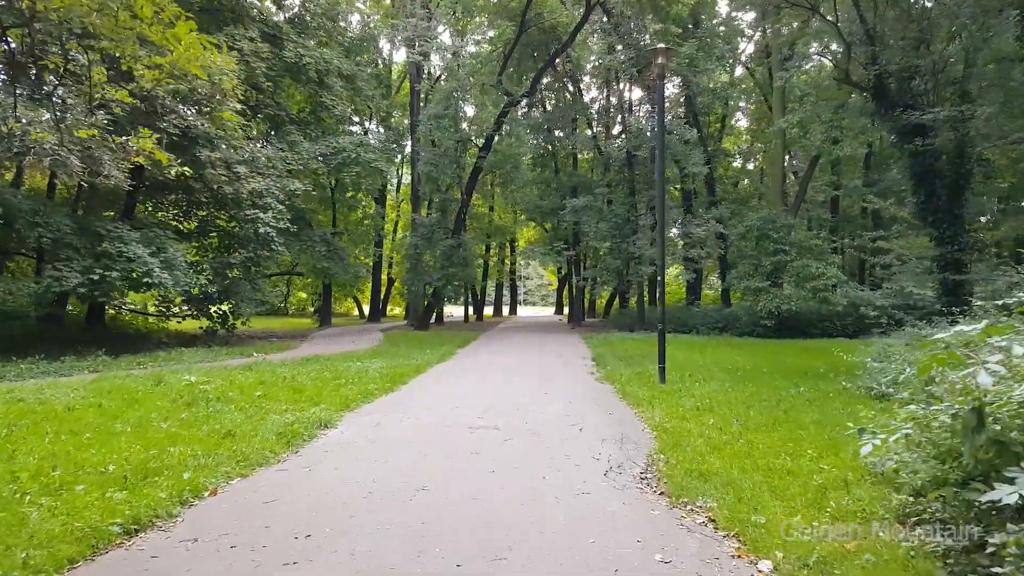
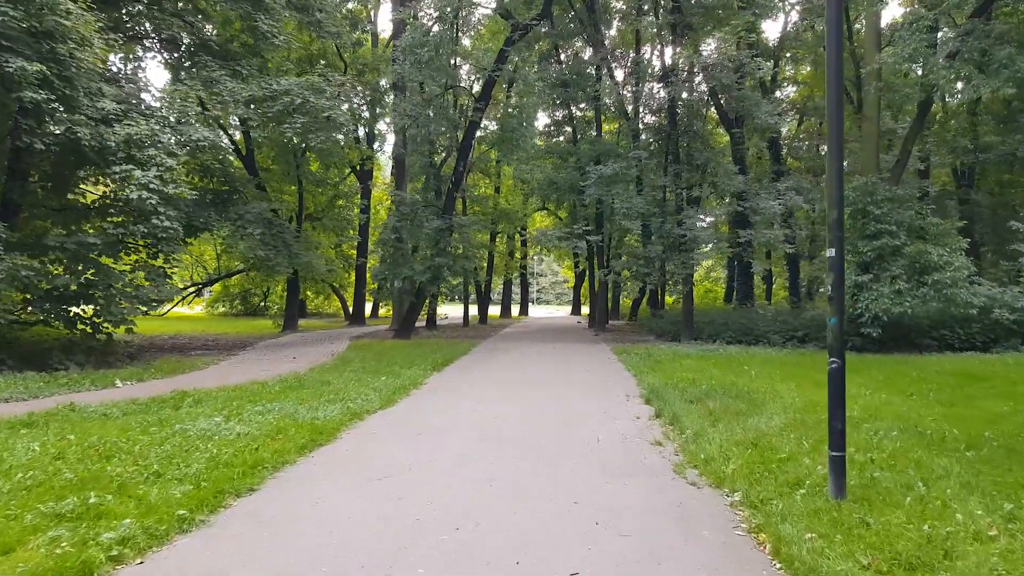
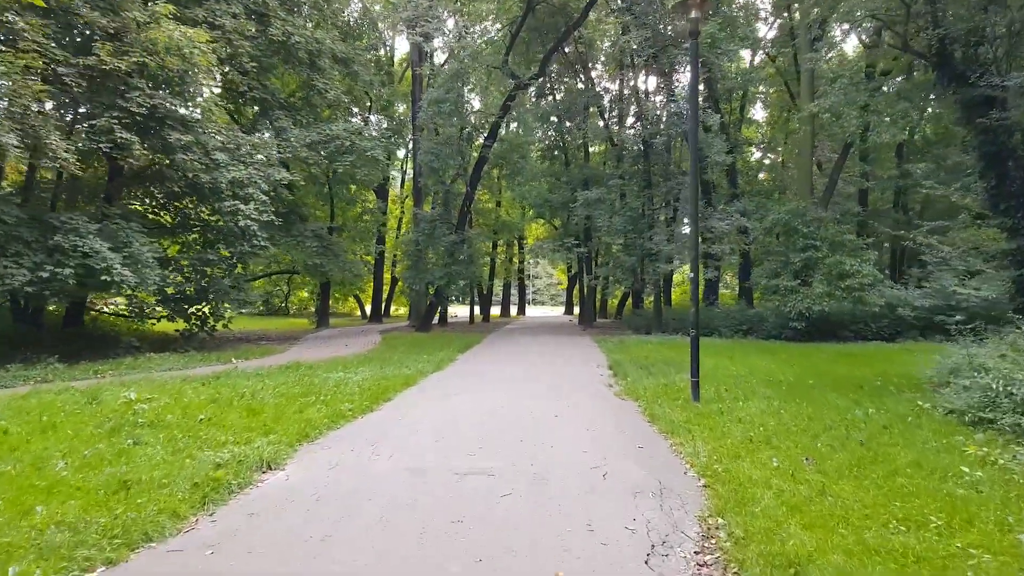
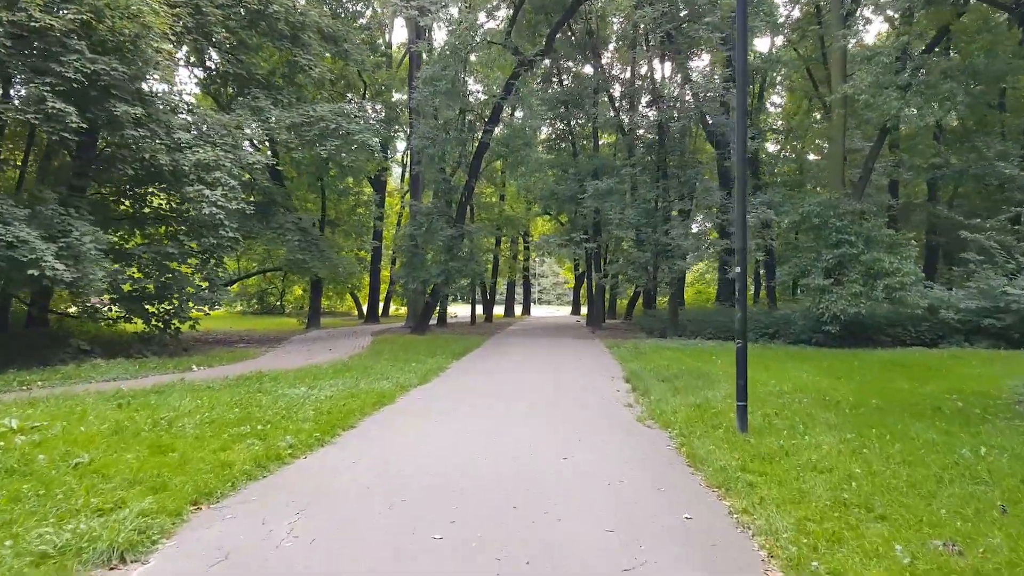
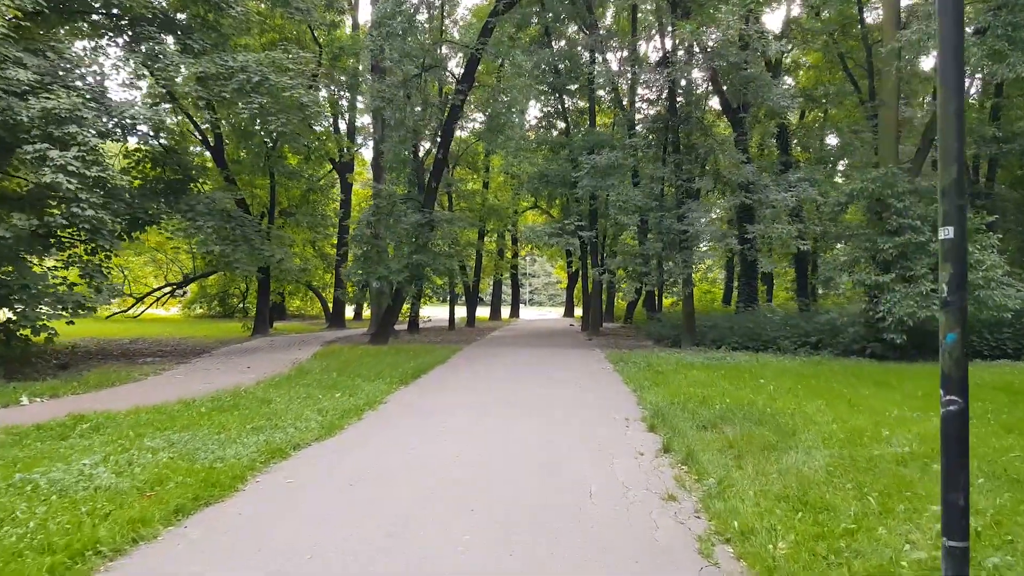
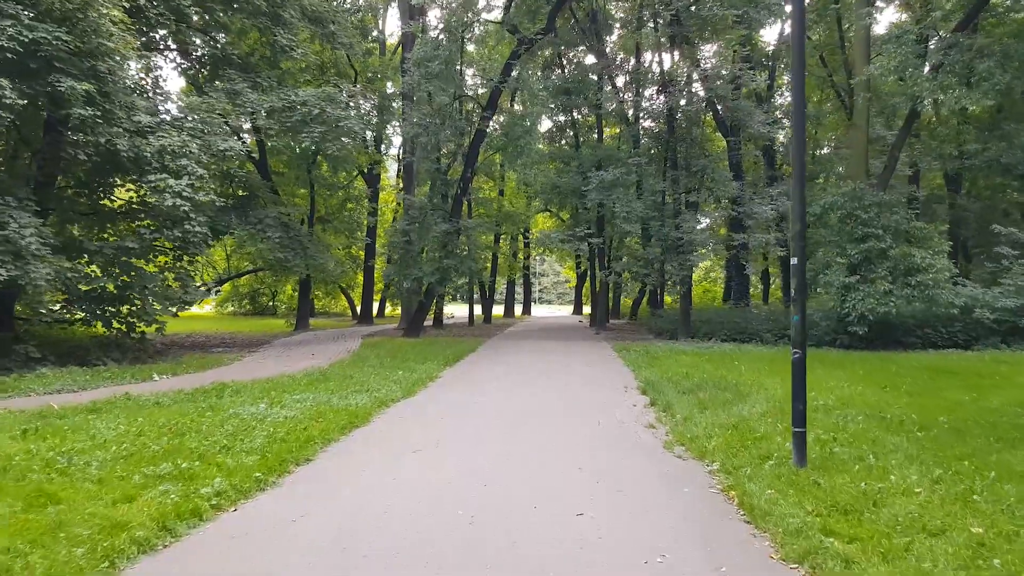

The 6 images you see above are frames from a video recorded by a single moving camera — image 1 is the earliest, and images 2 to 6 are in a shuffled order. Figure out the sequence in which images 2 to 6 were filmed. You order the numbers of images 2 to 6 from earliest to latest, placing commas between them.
3, 4, 6, 2, 5
